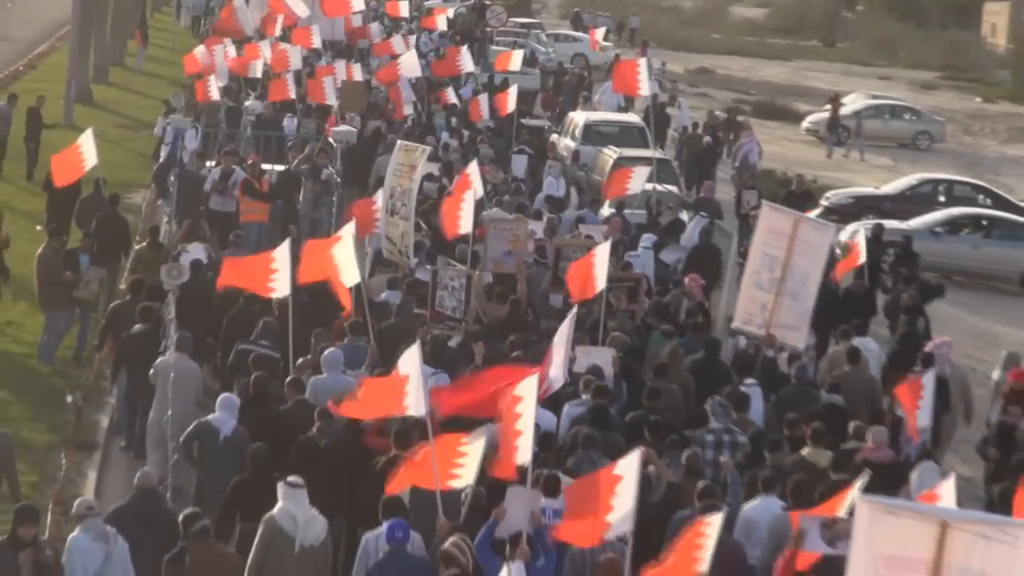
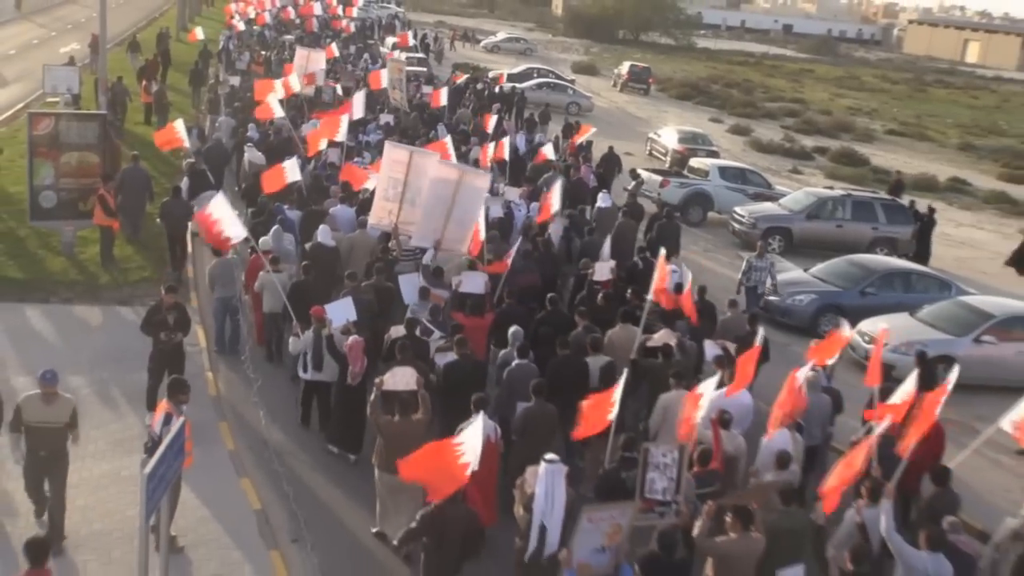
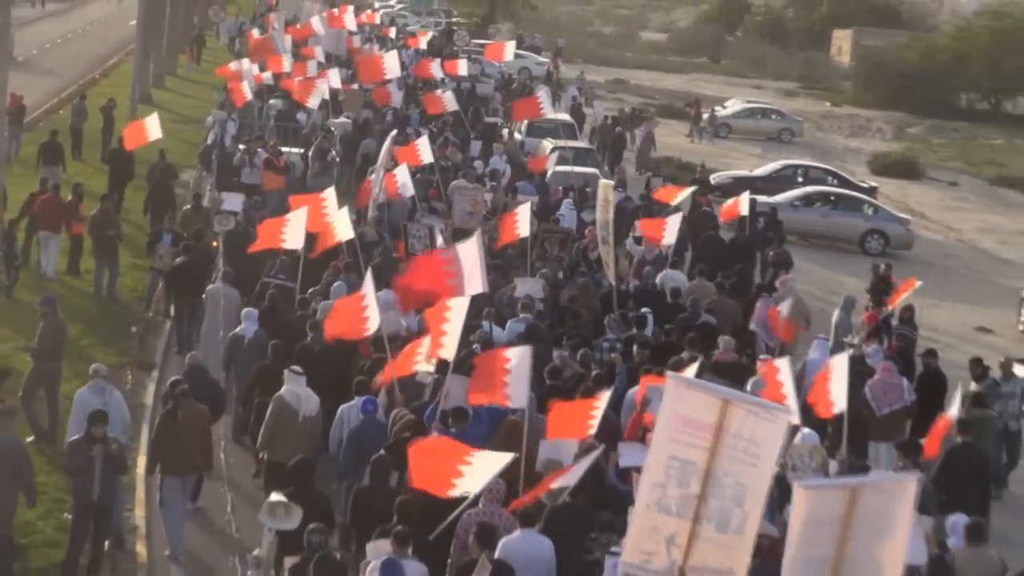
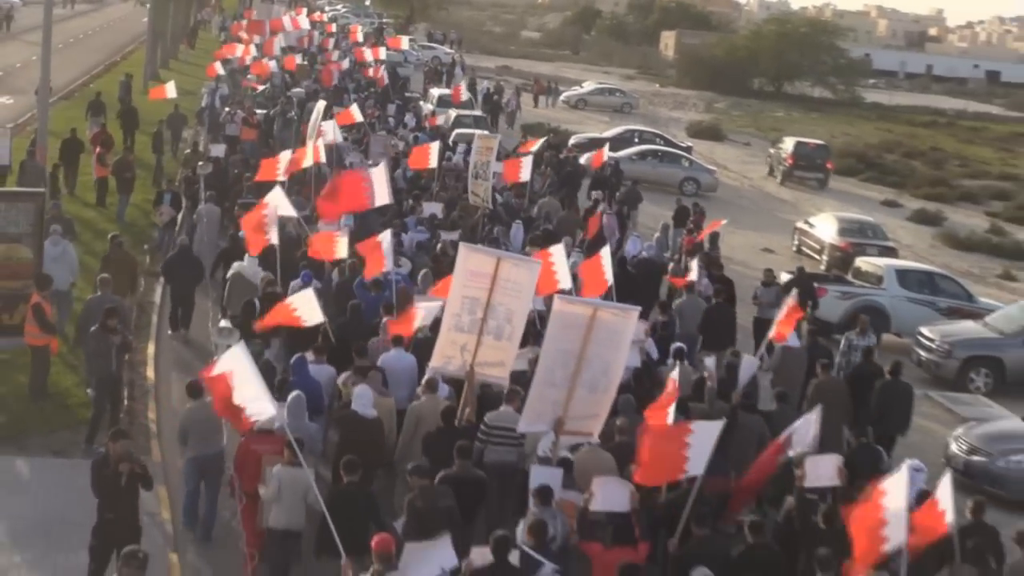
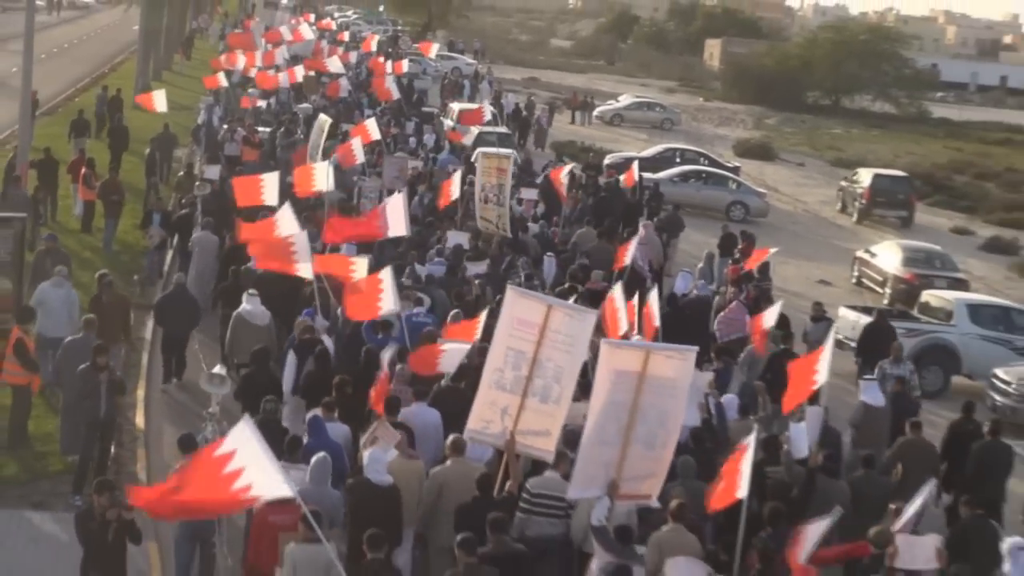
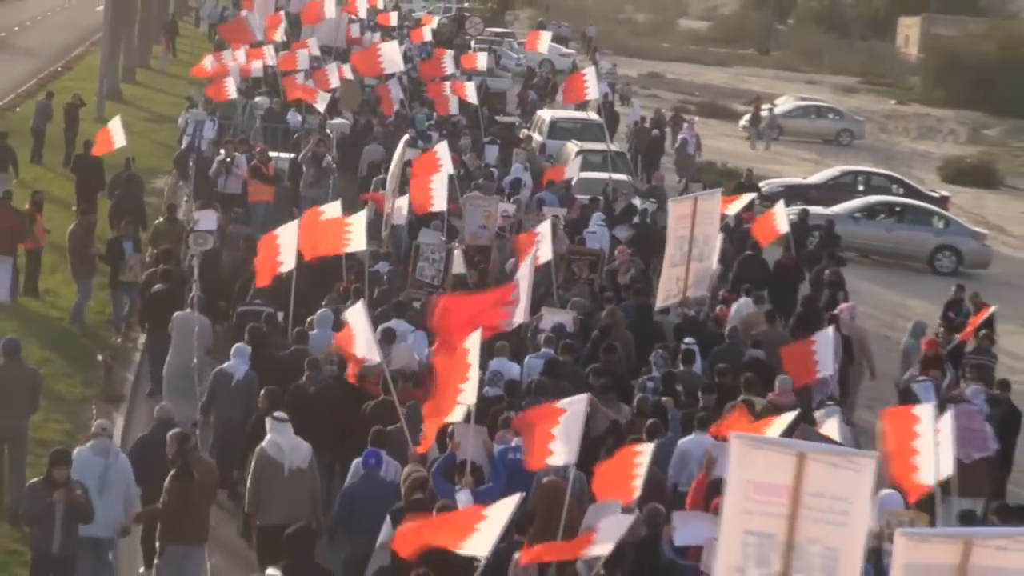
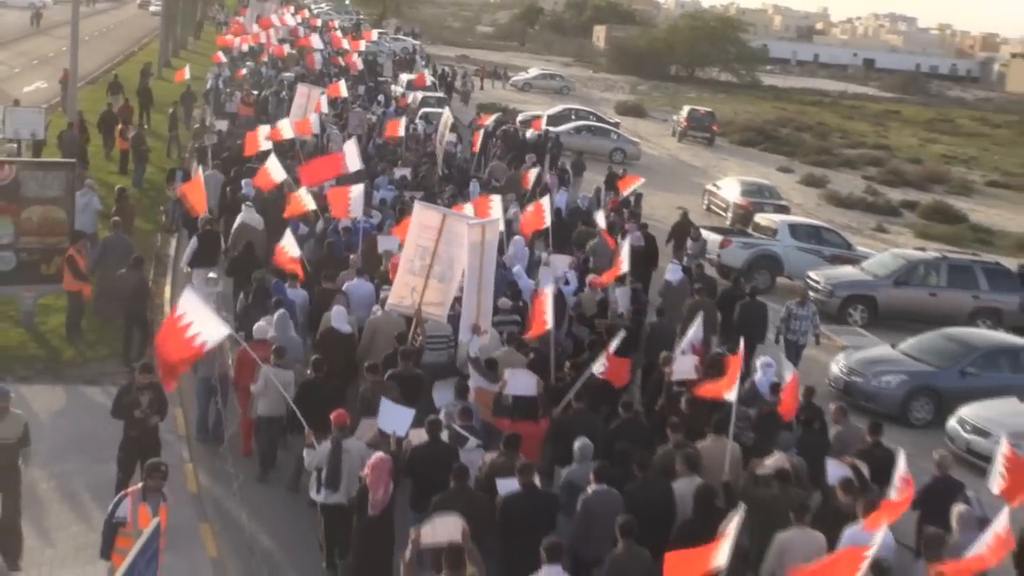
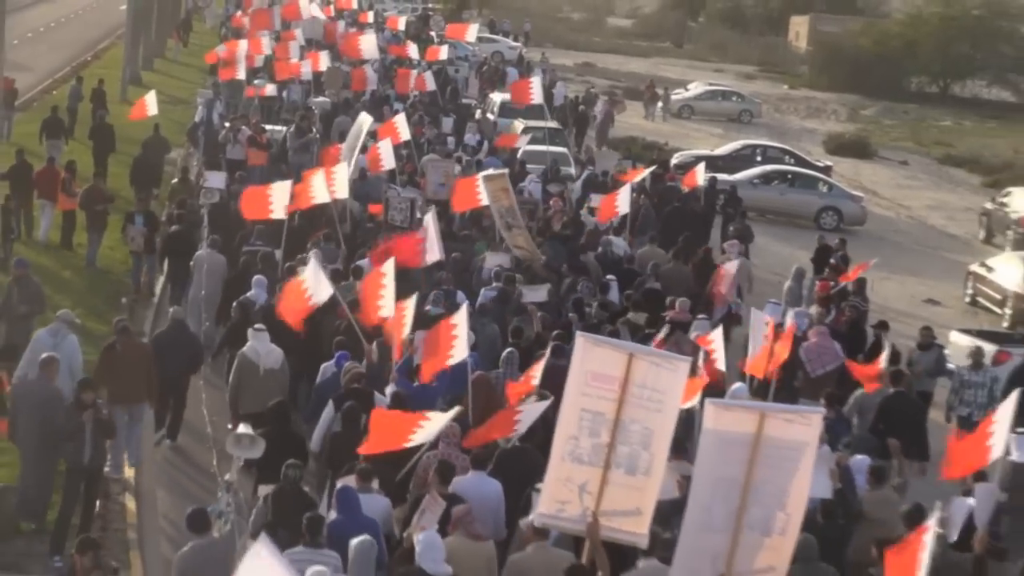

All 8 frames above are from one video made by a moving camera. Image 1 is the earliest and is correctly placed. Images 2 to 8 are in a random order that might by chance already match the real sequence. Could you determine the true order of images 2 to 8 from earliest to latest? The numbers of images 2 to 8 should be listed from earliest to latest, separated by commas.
6, 3, 8, 5, 4, 7, 2
